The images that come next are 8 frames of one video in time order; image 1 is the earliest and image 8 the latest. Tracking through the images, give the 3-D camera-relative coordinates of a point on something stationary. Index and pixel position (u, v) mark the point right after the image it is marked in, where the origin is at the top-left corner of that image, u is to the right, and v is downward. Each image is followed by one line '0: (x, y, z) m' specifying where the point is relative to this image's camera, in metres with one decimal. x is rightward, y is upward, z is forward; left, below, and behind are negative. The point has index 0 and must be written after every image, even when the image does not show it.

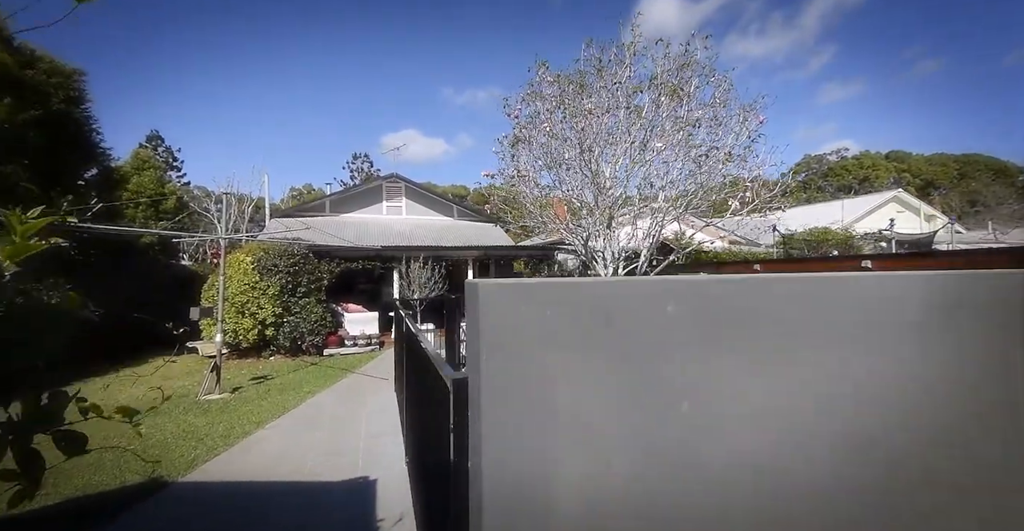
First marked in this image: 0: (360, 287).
0: (-4.6, -0.7, +14.3) m
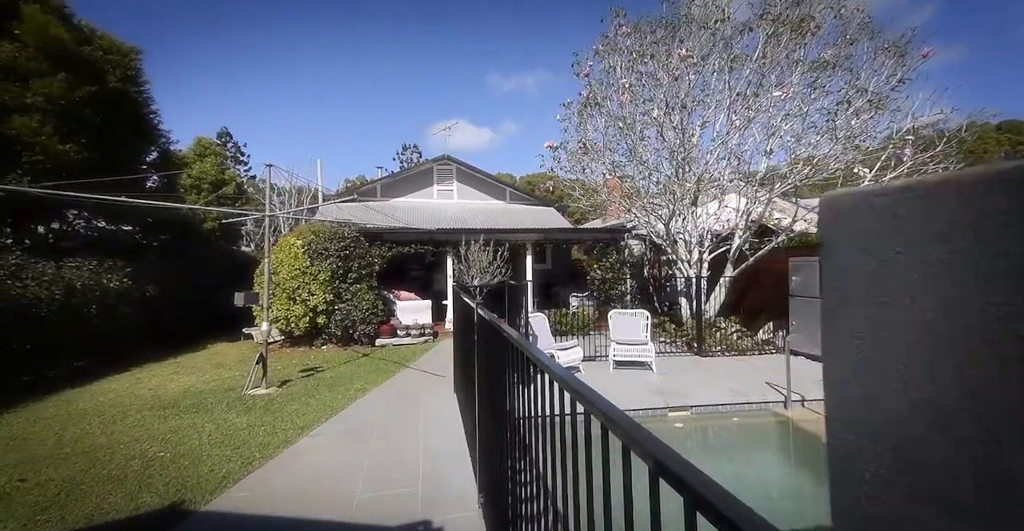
0: (-2.9, -0.3, +13.9) m
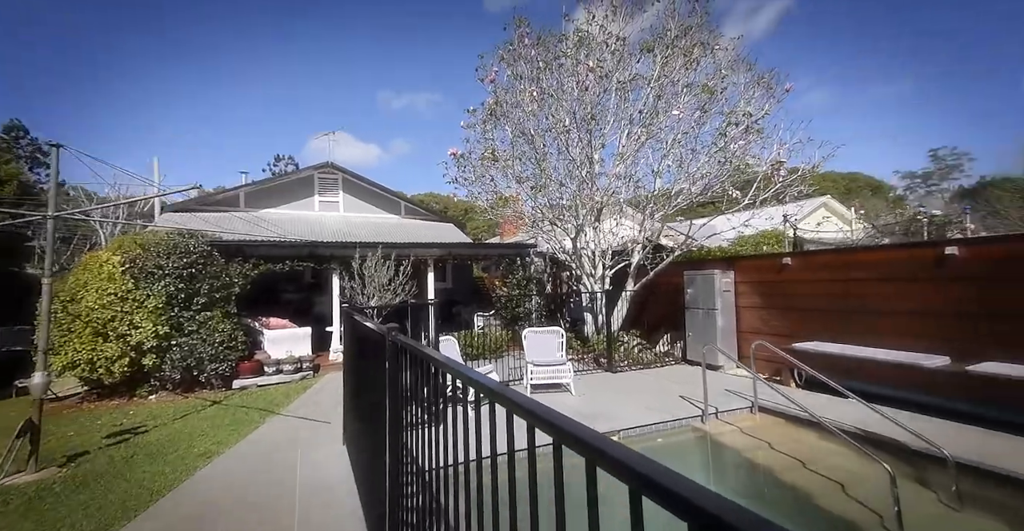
0: (-5.9, -0.8, +12.0) m
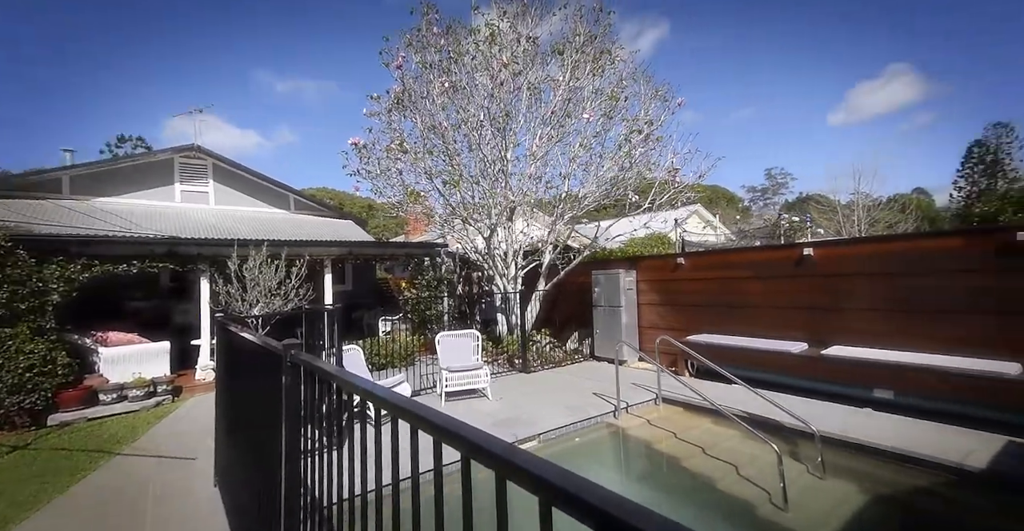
0: (-8.2, -0.9, +9.9) m
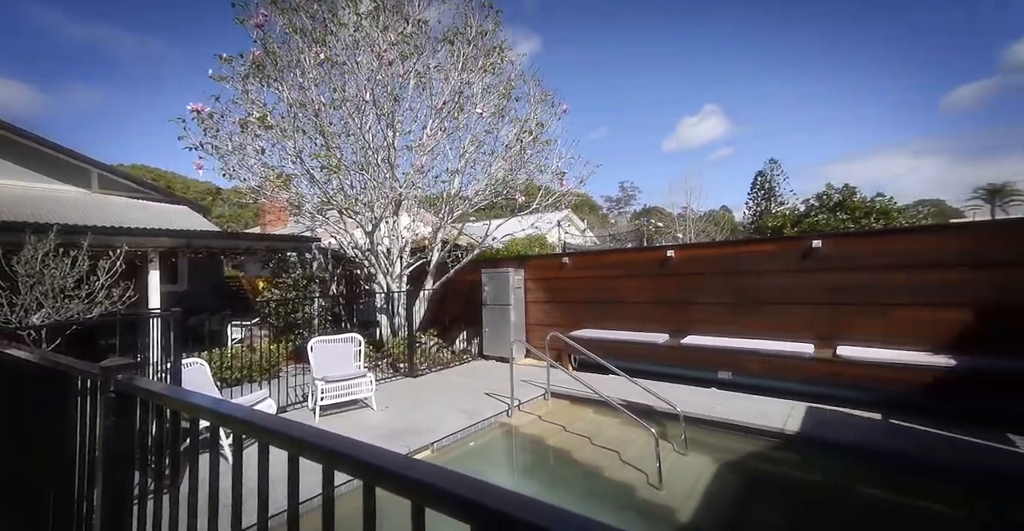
0: (-10.4, -0.8, +6.4) m
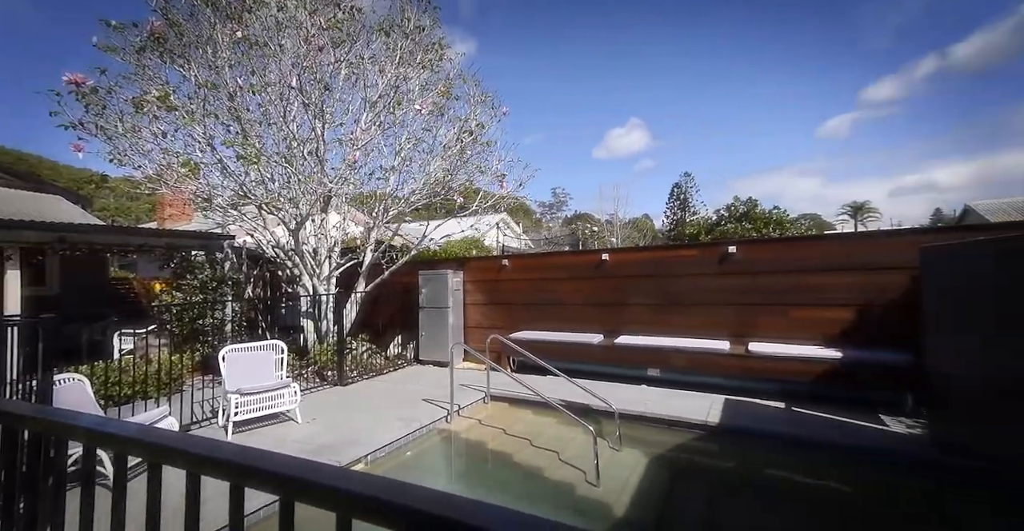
0: (-11.0, -0.7, +4.4) m
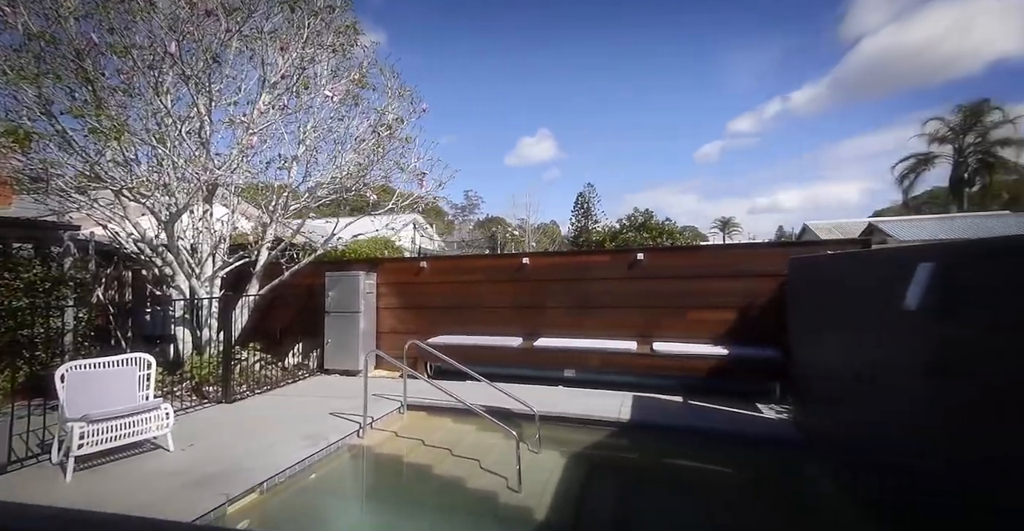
0: (-11.2, -0.5, +1.4) m
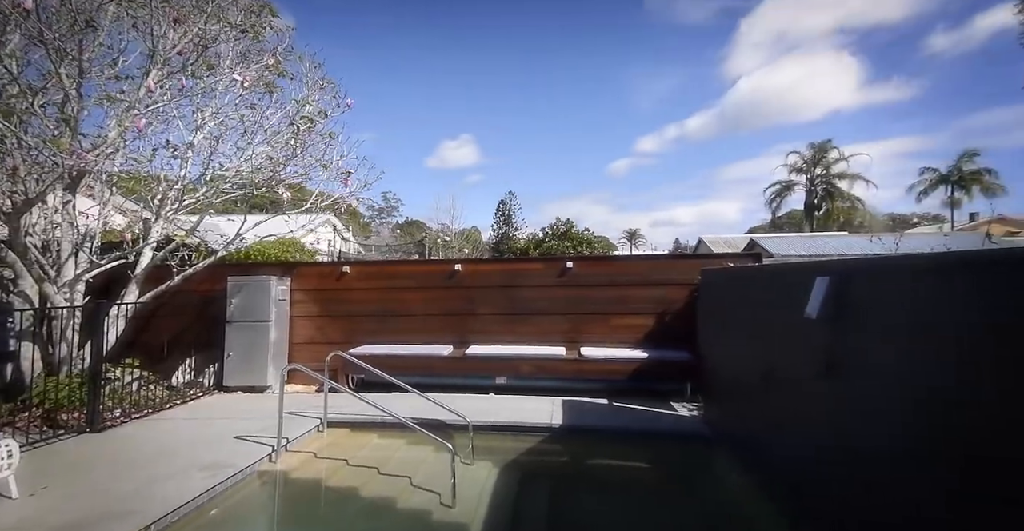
0: (-10.7, -0.3, -1.1) m
